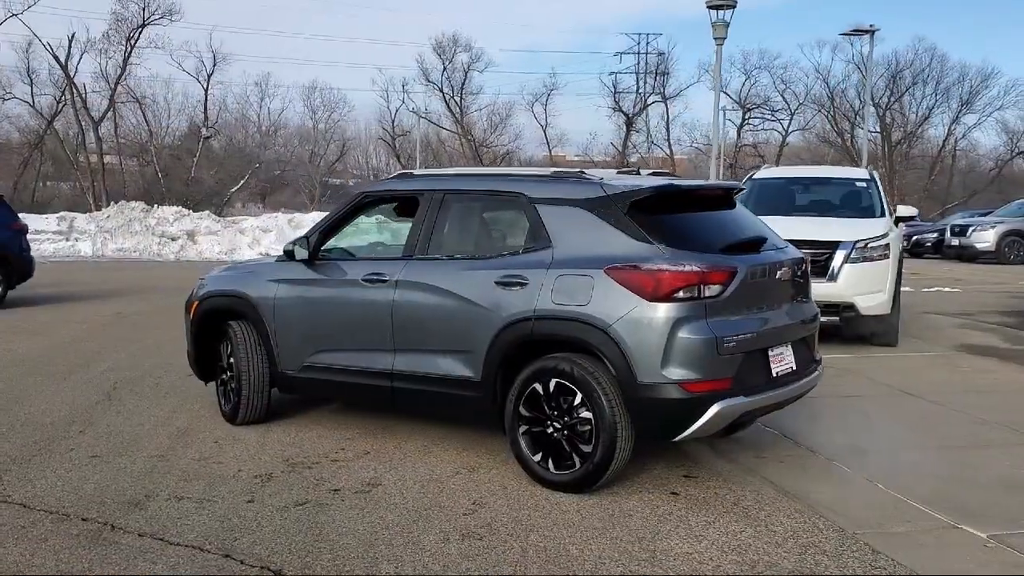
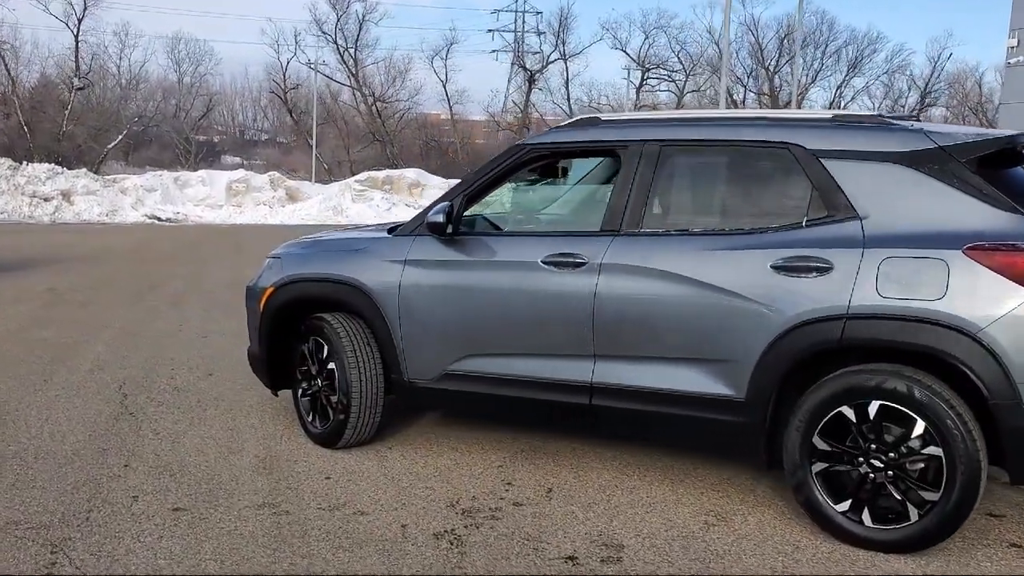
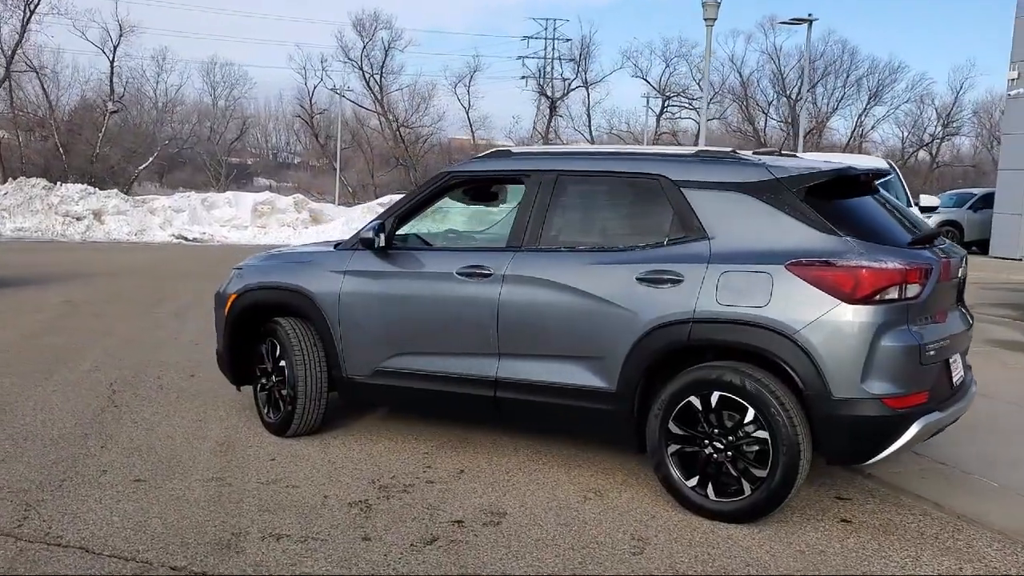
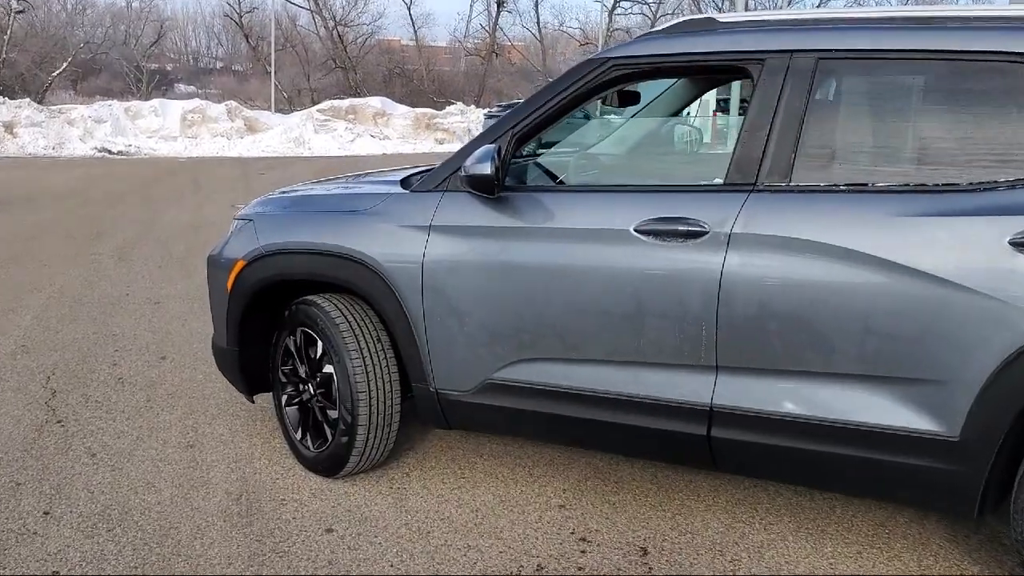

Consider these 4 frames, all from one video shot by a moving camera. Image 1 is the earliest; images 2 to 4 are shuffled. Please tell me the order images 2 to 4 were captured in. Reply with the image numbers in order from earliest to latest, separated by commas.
3, 2, 4
